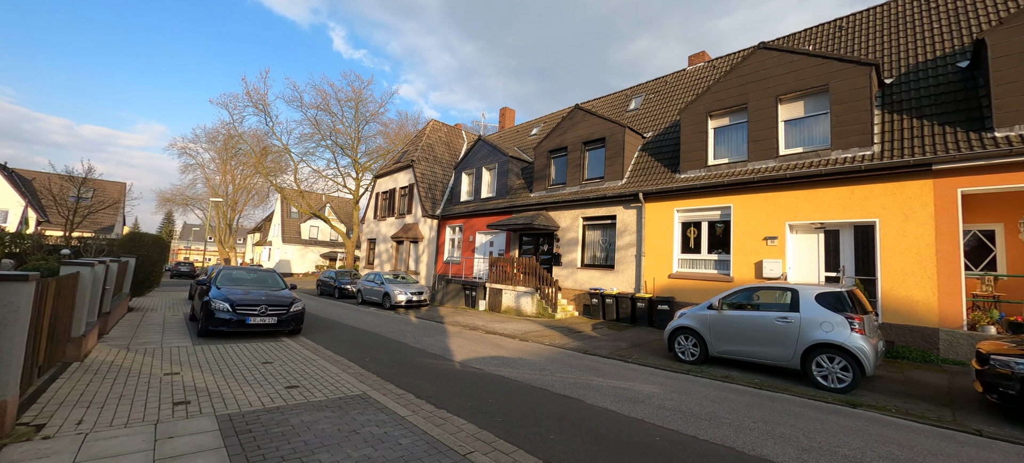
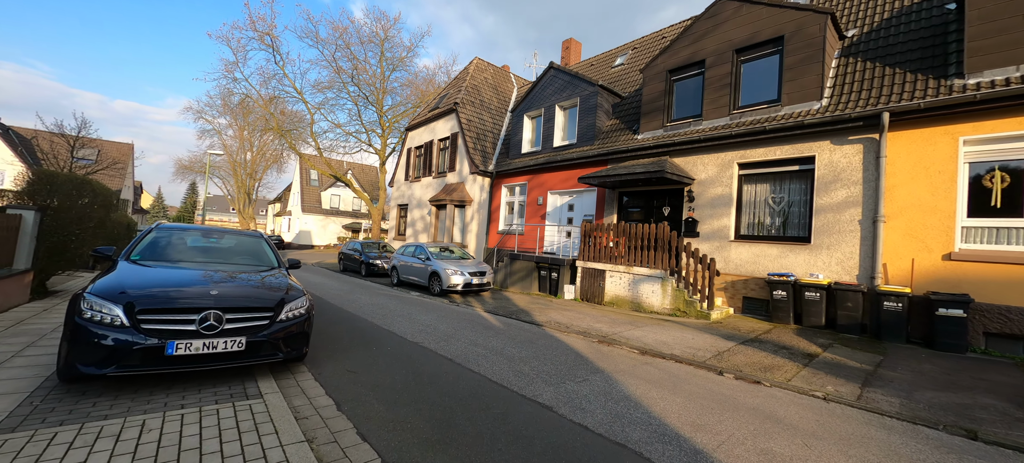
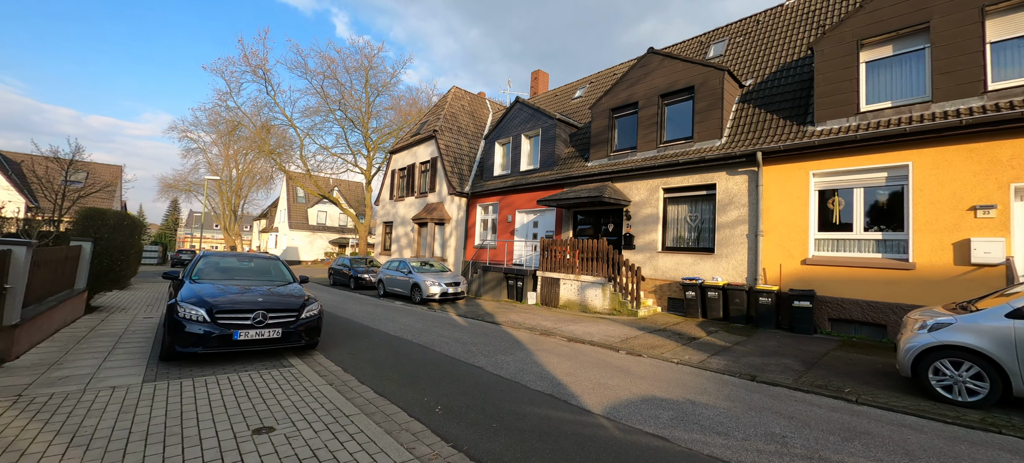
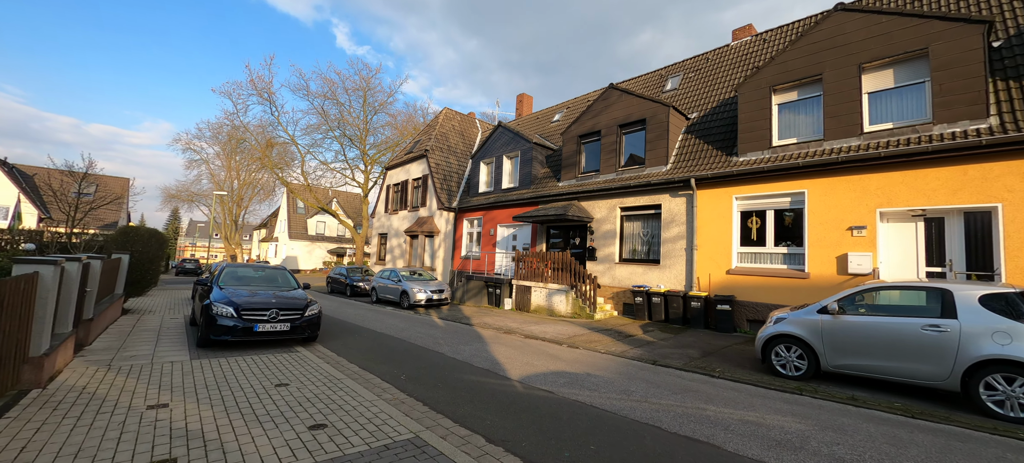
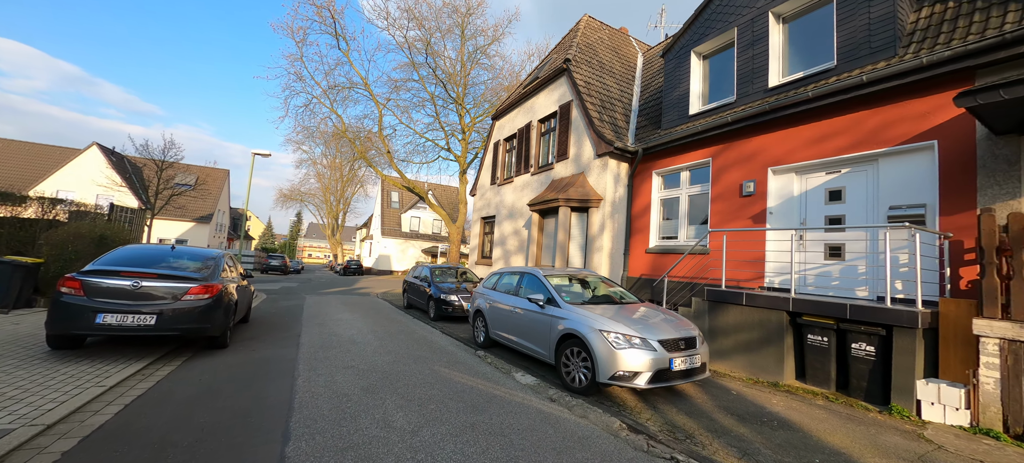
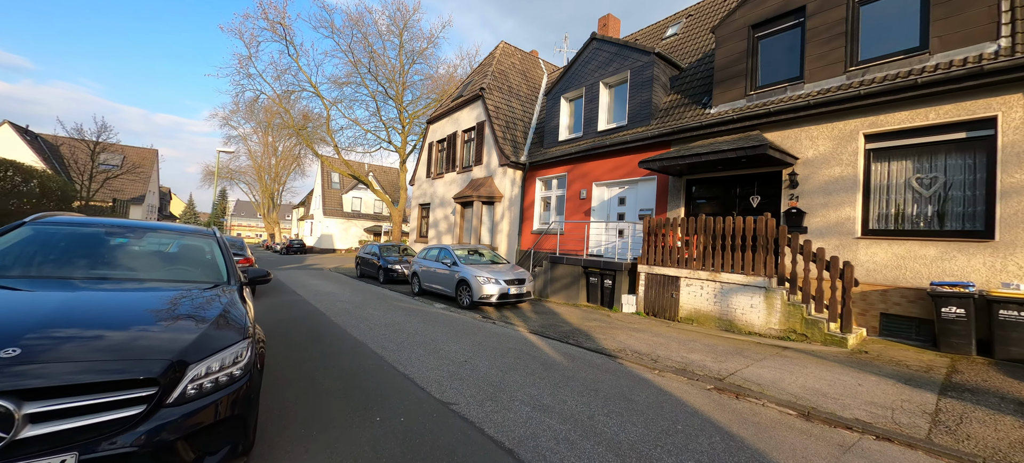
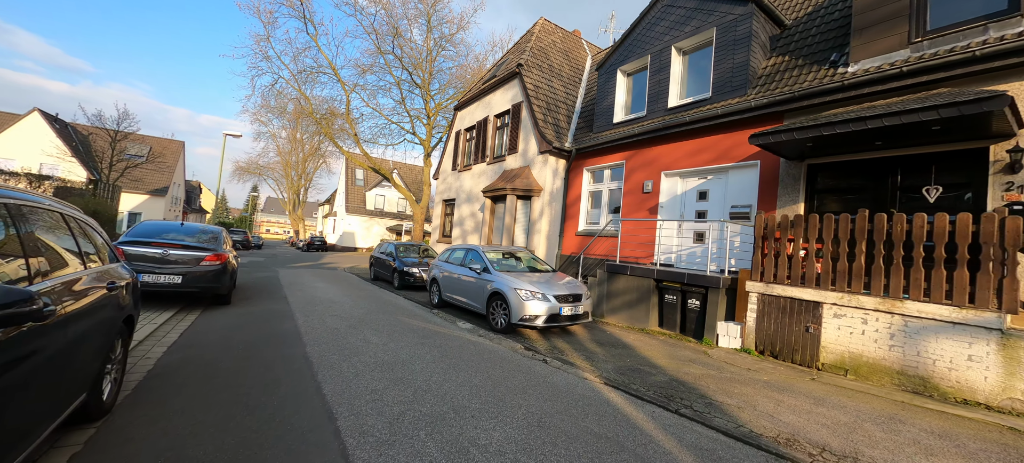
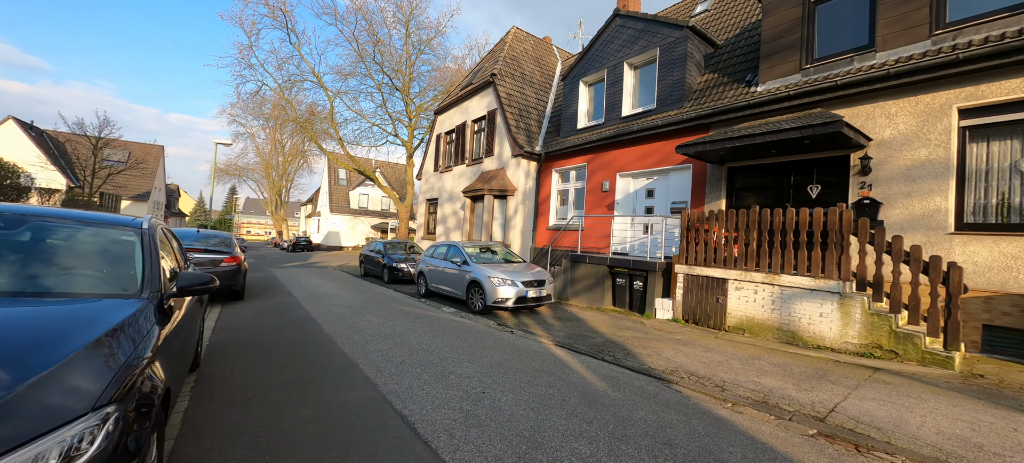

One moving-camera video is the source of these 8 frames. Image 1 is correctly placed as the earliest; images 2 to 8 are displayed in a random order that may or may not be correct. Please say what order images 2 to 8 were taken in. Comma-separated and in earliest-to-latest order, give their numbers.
4, 3, 2, 6, 8, 7, 5
